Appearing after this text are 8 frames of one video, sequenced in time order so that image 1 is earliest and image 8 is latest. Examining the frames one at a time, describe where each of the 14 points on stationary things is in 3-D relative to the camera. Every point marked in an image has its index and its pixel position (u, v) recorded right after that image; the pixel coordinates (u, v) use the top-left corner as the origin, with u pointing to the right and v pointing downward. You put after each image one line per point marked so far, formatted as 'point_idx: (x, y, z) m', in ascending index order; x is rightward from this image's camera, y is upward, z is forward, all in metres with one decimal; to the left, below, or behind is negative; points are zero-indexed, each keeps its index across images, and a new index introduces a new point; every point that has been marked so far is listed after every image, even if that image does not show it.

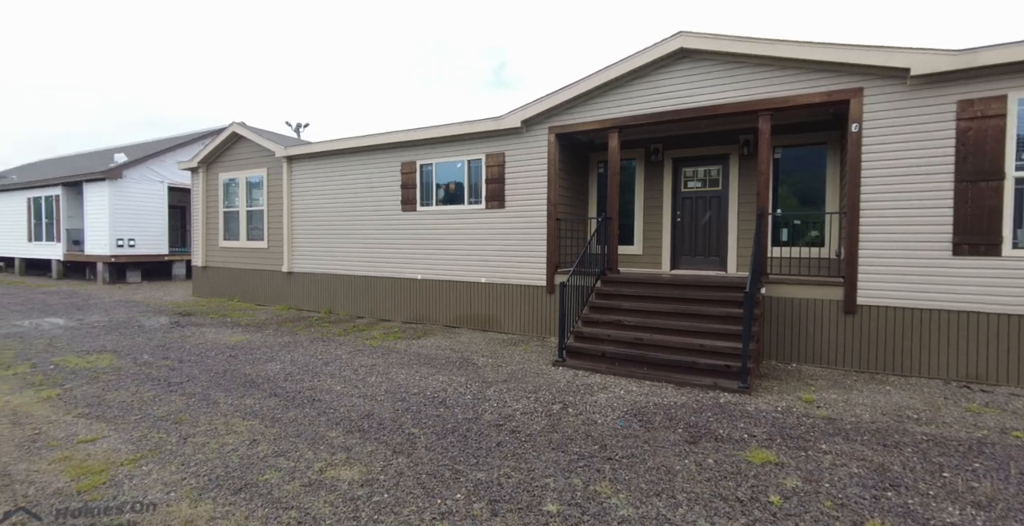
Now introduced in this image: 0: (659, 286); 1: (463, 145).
0: (+2.0, -0.3, +6.8) m
1: (-0.9, +2.1, +8.8) m
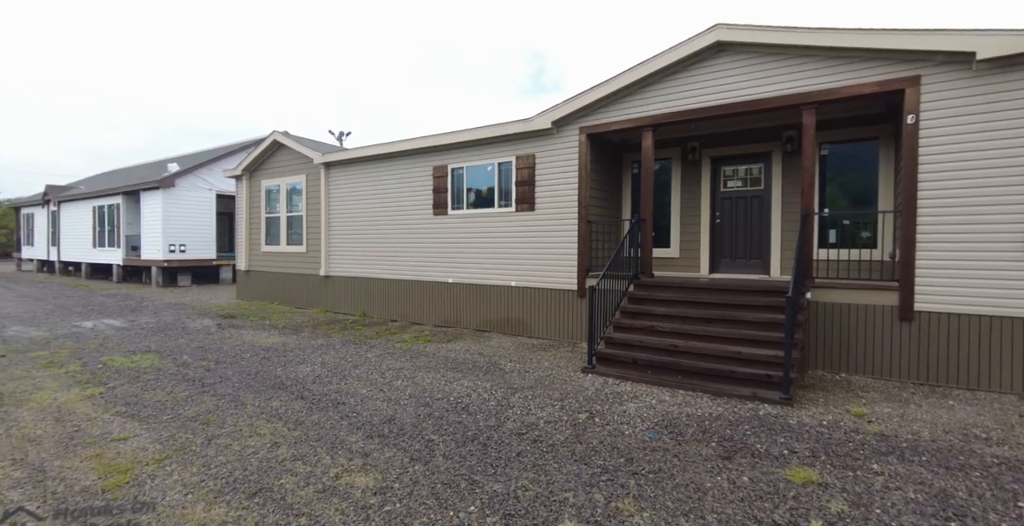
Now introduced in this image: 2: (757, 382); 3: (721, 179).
0: (+2.4, -0.4, +6.5) m
1: (-0.3, +2.1, +8.7) m
2: (+2.5, -1.2, +5.0) m
3: (+3.5, +1.4, +8.2) m
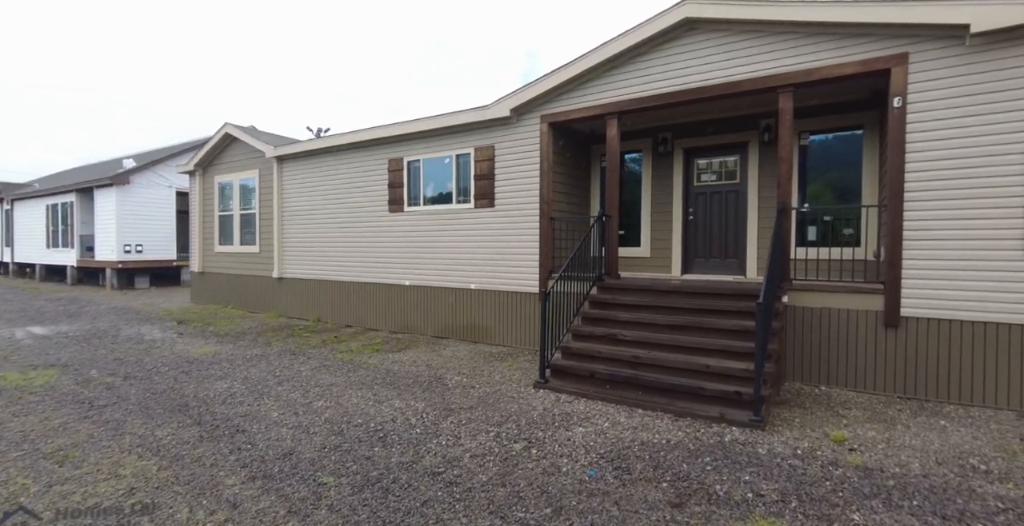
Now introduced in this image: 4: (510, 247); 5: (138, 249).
0: (+1.8, -0.4, +5.9) m
1: (-1.0, +2.0, +8.1) m
2: (+1.9, -1.2, +4.4) m
3: (+2.8, +1.4, +7.6) m
4: (0.0, +0.2, +7.5) m
5: (-12.2, +0.5, +16.0) m
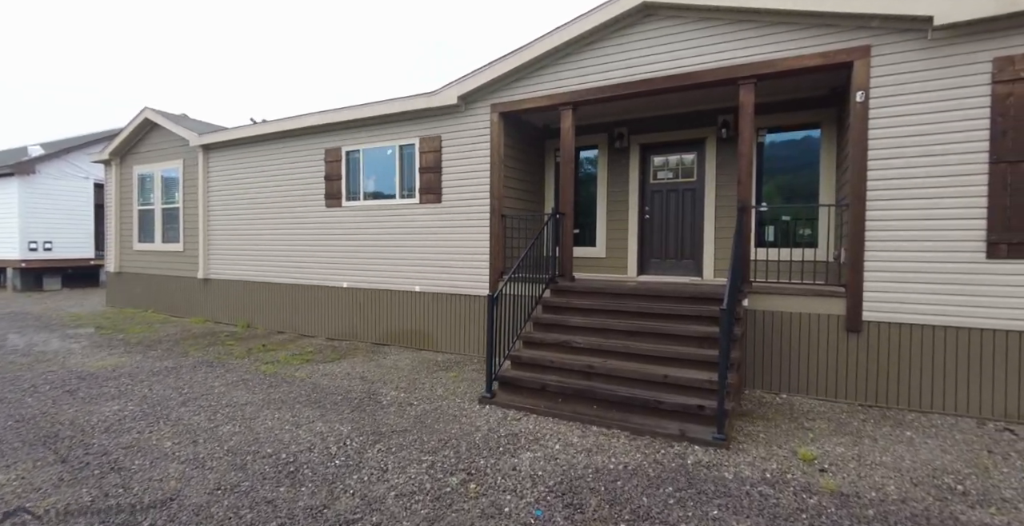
0: (+1.2, -0.4, +5.5) m
1: (-1.8, +2.0, +7.4) m
2: (+1.4, -1.2, +4.0) m
3: (+2.1, +1.4, +7.2) m
4: (-0.8, +0.2, +6.9) m
5: (-13.6, +0.5, +14.3) m
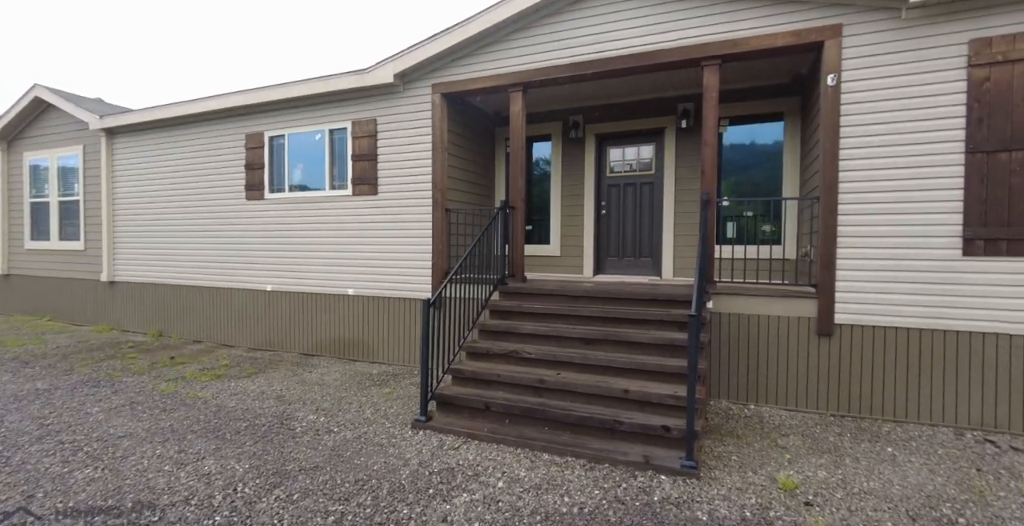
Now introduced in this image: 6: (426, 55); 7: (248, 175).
0: (+0.6, -0.4, +5.0) m
1: (-2.5, +2.0, +6.6) m
2: (+1.0, -1.2, +3.5) m
3: (+1.3, +1.4, +6.8) m
4: (-1.5, +0.2, +6.2) m
5: (-14.9, +0.5, +12.5) m
6: (-1.0, +2.4, +5.7) m
7: (-3.9, +1.3, +7.2) m
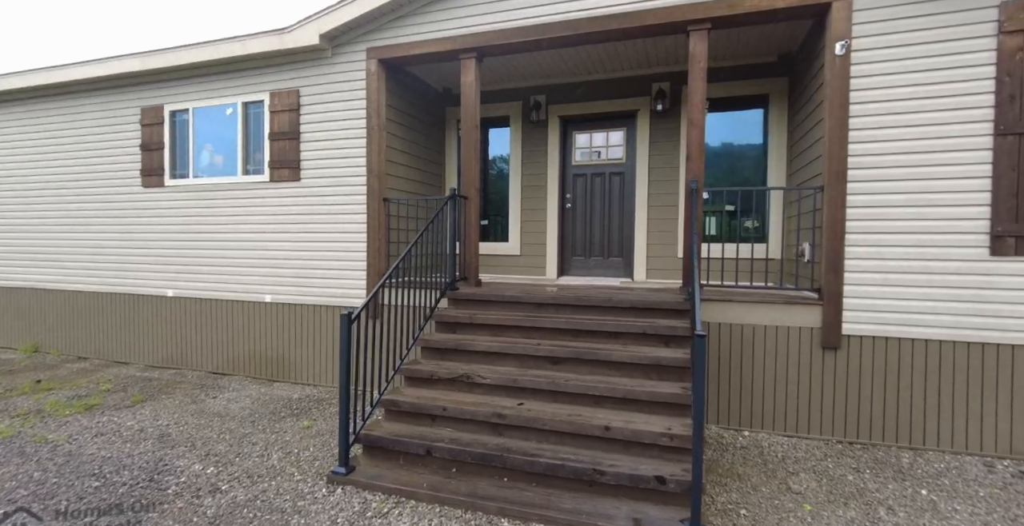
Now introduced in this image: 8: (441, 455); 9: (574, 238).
0: (+0.2, -0.4, +4.1) m
1: (-3.1, +2.0, +5.5) m
2: (+0.7, -1.2, +2.7) m
3: (+0.7, +1.4, +6.0) m
4: (-2.0, +0.2, +5.1) m
5: (-15.9, +0.5, +10.2) m
6: (-1.5, +2.4, +4.7) m
7: (-4.5, +1.3, +5.9) m
8: (-0.4, -1.2, +3.0) m
9: (+0.8, +0.3, +5.9) m
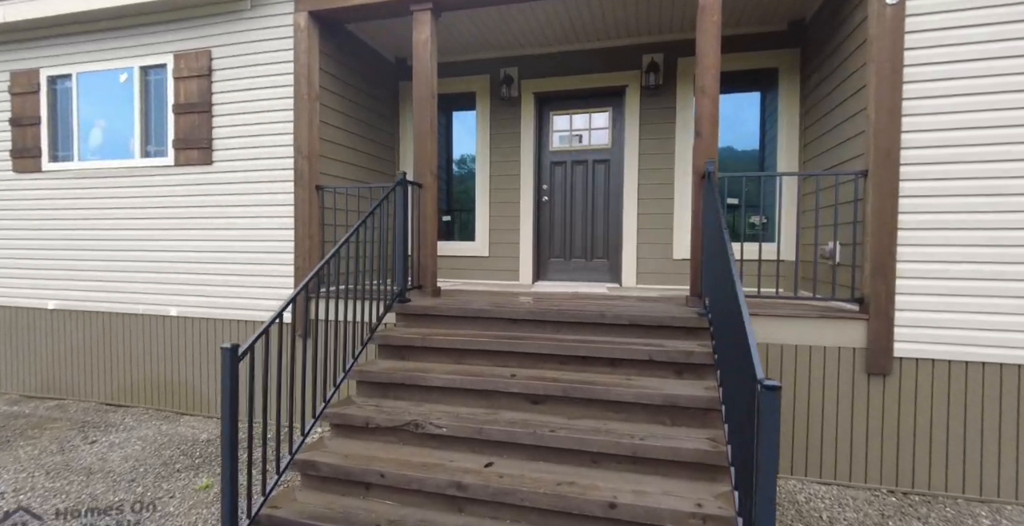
0: (0.0, -0.4, +3.2) m
1: (-3.4, +2.0, +4.3) m
2: (+0.6, -1.3, +1.8) m
3: (+0.4, +1.4, +5.1) m
4: (-2.3, +0.2, +4.1) m
5: (-16.5, +0.4, +8.3) m
6: (-1.7, +2.4, +3.7) m
7: (-4.8, +1.2, +4.7) m
8: (-0.6, -1.2, +2.1) m
9: (+0.4, +0.3, +5.1) m
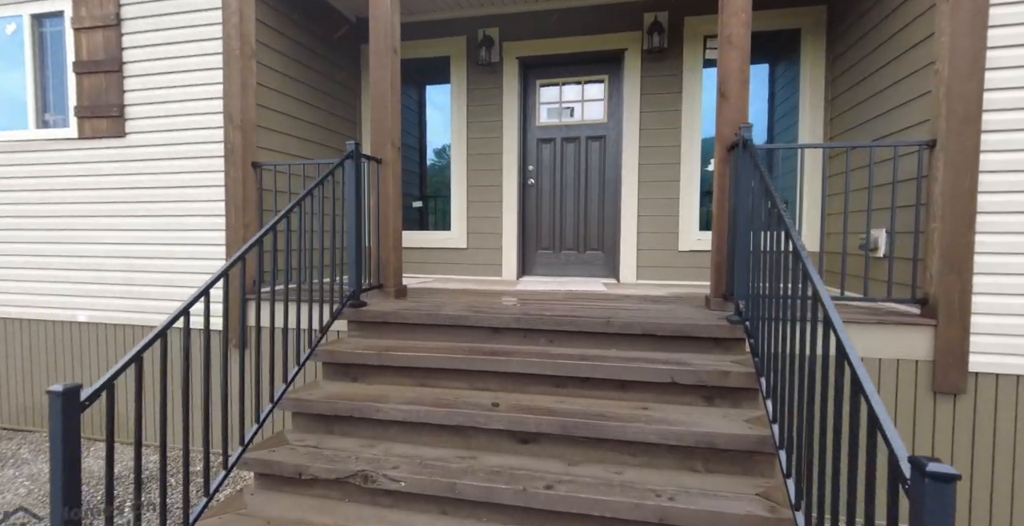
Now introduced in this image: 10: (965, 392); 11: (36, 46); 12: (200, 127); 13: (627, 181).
0: (-0.1, -0.4, +2.6) m
1: (-3.5, +2.0, +3.5) m
2: (+0.5, -1.3, +1.2) m
3: (+0.2, +1.4, +4.4) m
4: (-2.4, +0.2, +3.3) m
5: (-16.8, +0.4, +7.0) m
6: (-1.9, +2.4, +2.9) m
7: (-5.0, +1.3, +3.9) m
8: (-0.6, -1.2, +1.4) m
9: (+0.2, +0.3, +4.4) m
10: (+2.2, -0.6, +2.3) m
11: (-3.4, +1.6, +3.6) m
12: (-2.1, +0.9, +3.3) m
13: (+1.0, +0.7, +4.2) m
